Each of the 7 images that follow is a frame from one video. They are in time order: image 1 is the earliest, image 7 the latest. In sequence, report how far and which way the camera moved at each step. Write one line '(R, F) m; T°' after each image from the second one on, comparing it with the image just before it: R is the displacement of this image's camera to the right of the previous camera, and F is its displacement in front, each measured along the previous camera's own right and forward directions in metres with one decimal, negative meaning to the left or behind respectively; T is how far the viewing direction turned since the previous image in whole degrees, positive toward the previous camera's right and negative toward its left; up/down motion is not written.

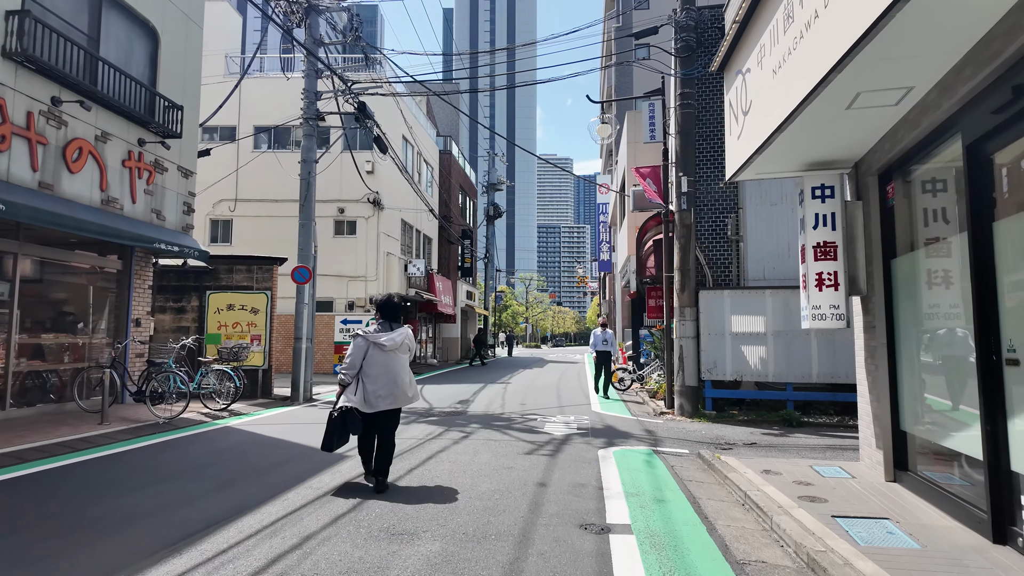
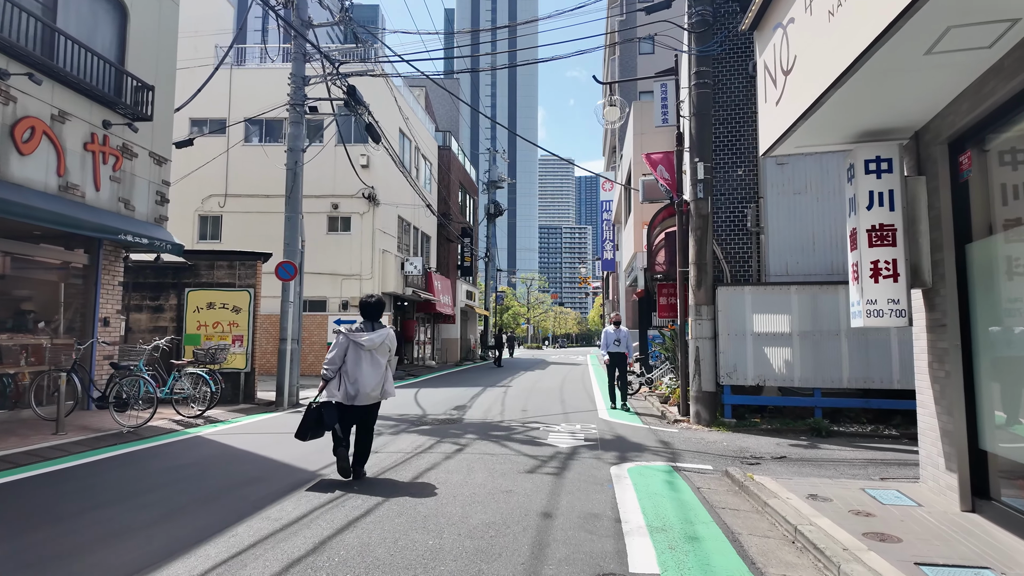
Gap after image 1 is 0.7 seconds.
(0.0, +0.9) m; 0°
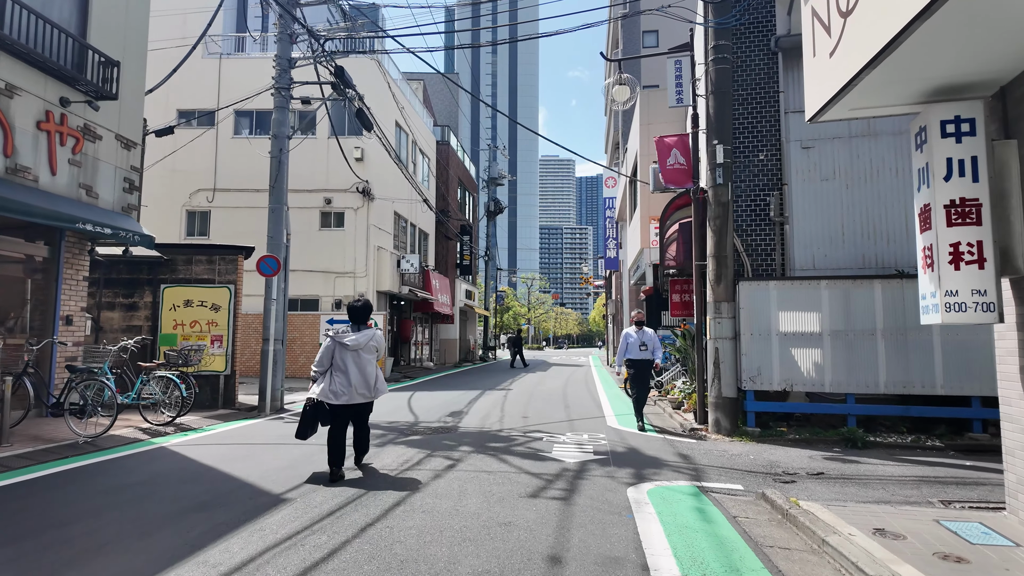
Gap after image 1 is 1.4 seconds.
(0.0, +0.9) m; 0°
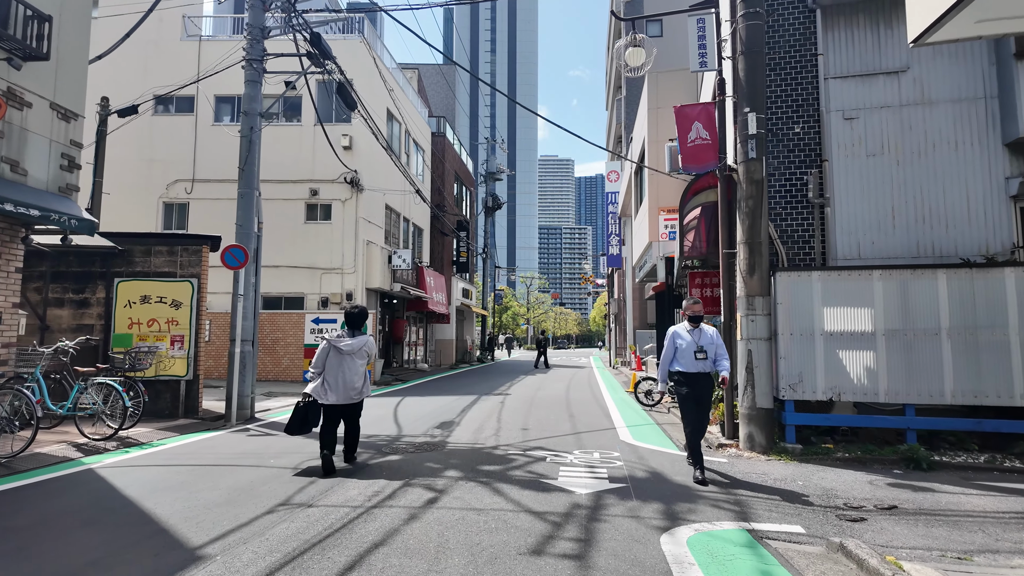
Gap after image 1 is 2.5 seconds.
(0.0, +1.2) m; 0°
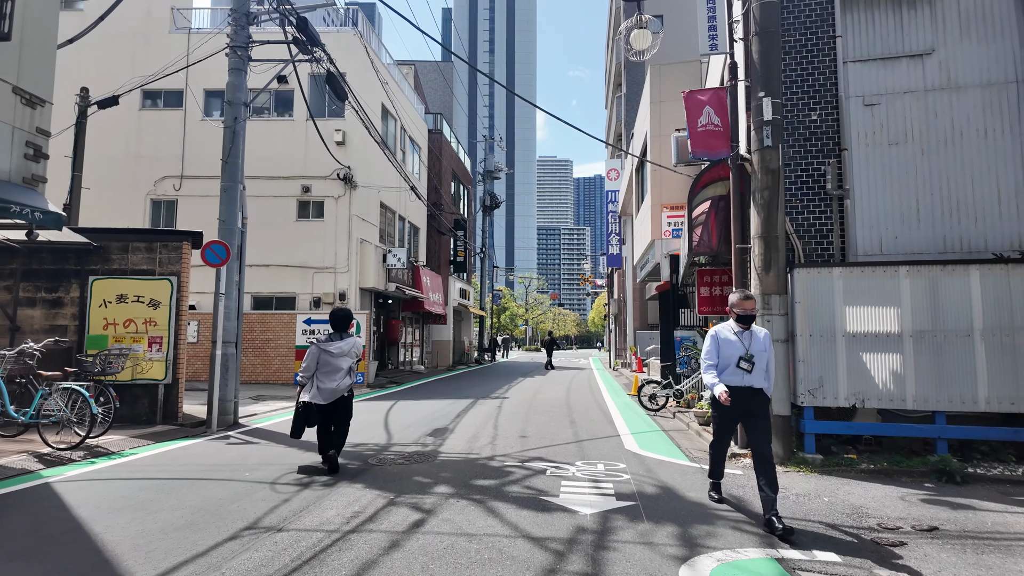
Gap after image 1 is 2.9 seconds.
(0.0, +0.5) m; 0°
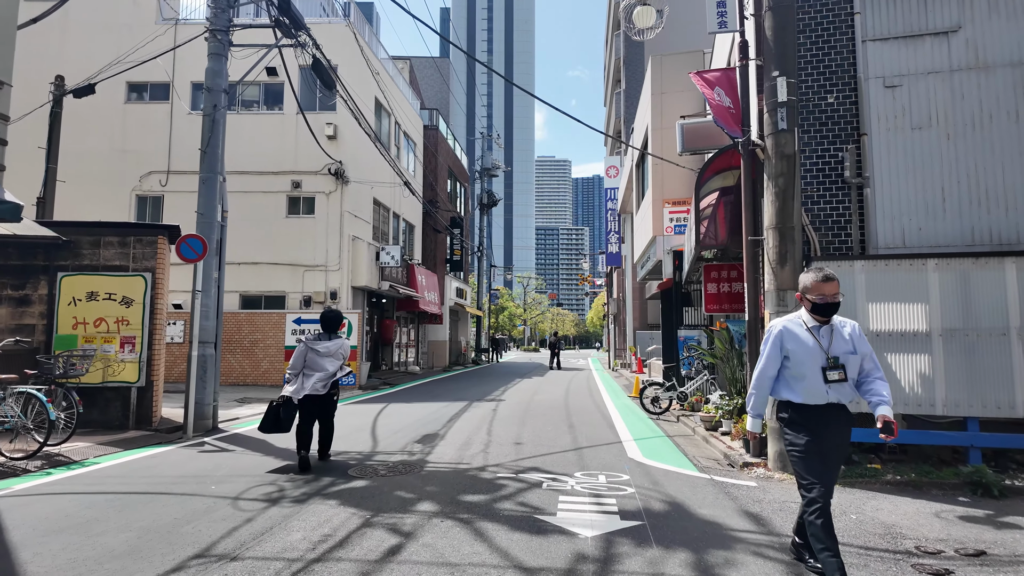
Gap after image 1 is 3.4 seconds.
(+0.1, +0.5) m; 0°
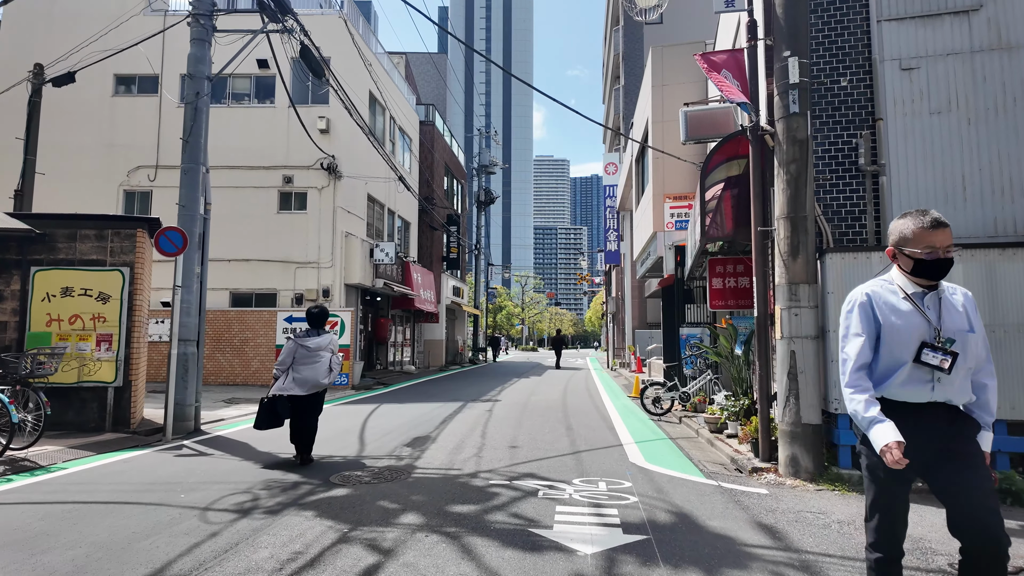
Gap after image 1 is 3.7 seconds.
(0.0, +0.4) m; 0°
